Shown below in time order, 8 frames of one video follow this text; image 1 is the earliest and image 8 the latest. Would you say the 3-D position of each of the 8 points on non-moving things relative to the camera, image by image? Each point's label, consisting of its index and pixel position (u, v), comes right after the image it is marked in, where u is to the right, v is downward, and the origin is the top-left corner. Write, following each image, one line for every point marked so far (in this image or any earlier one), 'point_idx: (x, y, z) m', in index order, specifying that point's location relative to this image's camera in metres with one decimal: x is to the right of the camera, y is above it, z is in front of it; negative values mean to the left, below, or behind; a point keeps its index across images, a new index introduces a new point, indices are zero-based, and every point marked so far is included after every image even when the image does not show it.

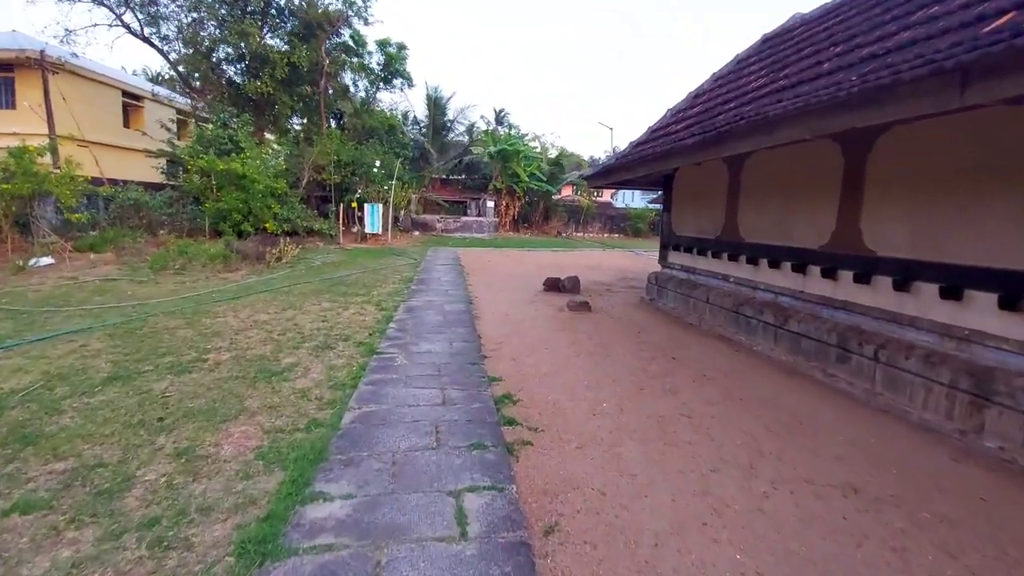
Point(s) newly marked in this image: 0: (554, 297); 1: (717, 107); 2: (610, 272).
0: (+0.6, -0.1, +7.3) m
1: (+2.1, +1.9, +5.4) m
2: (+2.0, +0.3, +10.8) m
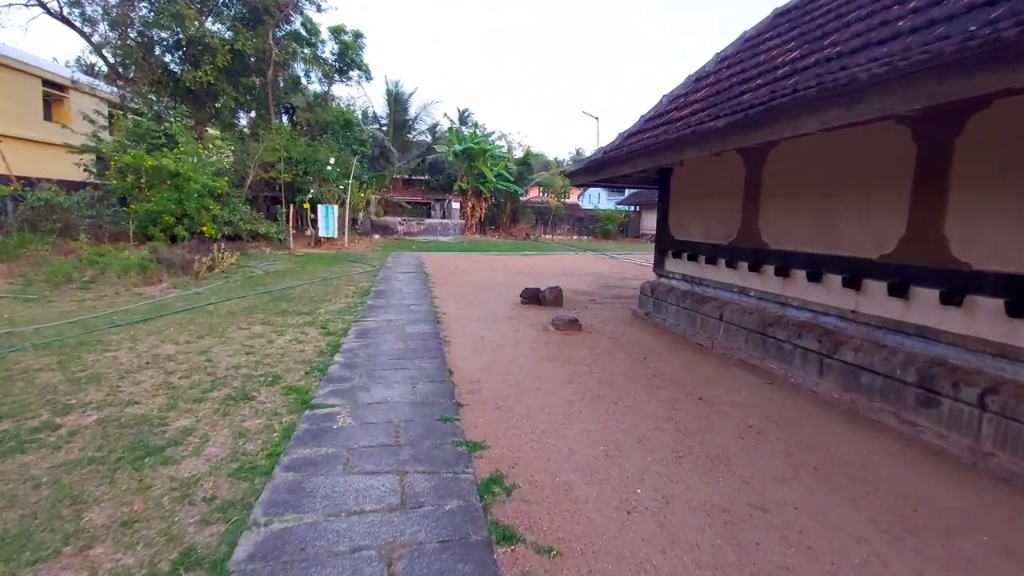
0: (+0.3, -0.3, +6.2) m
1: (+1.9, +1.7, +4.4) m
2: (+1.5, +0.1, +9.9) m
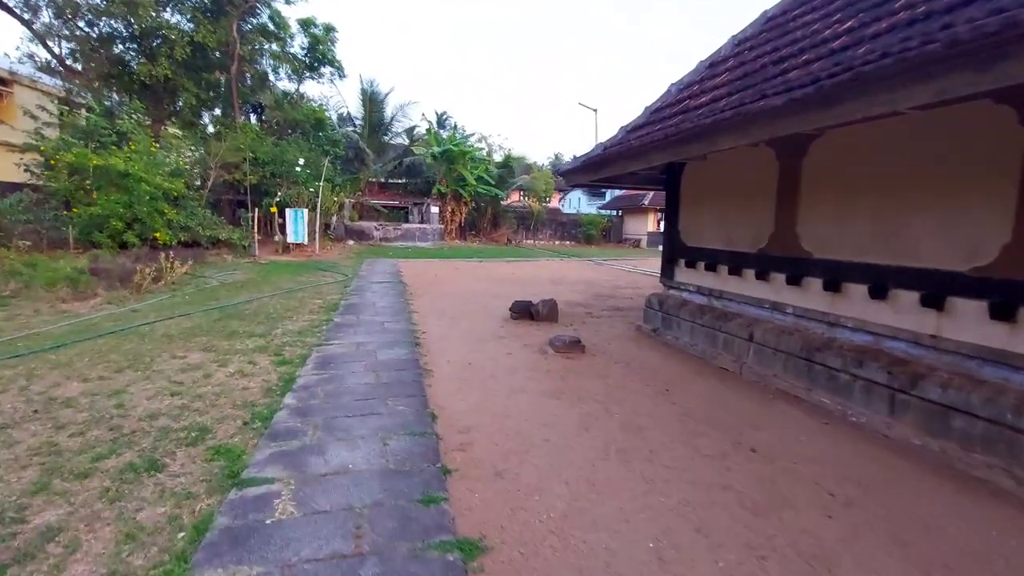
0: (+0.2, -0.5, +5.5) m
1: (+1.9, +1.6, +3.7) m
2: (+1.2, 0.0, +9.2) m
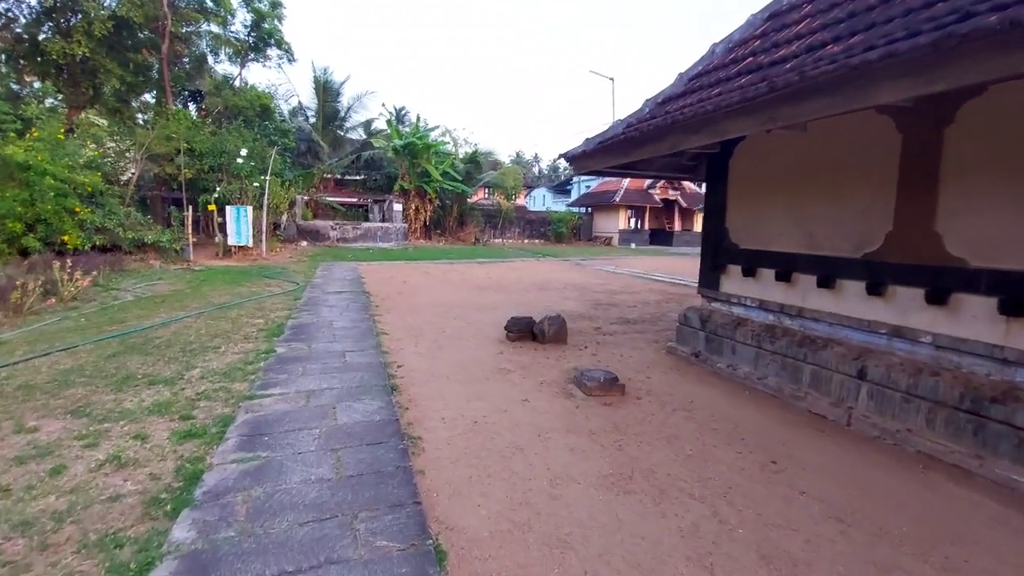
0: (+0.2, -0.6, +4.2) m
1: (+2.0, +1.5, +2.6) m
2: (+1.0, -0.1, +8.0) m
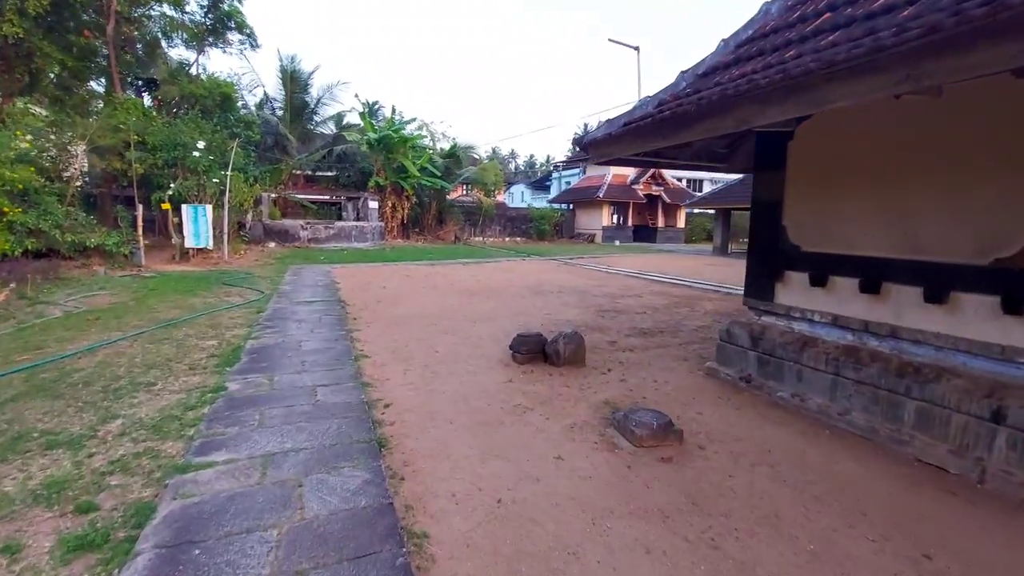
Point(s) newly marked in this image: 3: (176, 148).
0: (+0.3, -0.7, +3.4) m
1: (+2.1, +1.4, +1.9) m
2: (+0.9, -0.2, +7.2) m
3: (-7.8, +3.3, +11.9) m
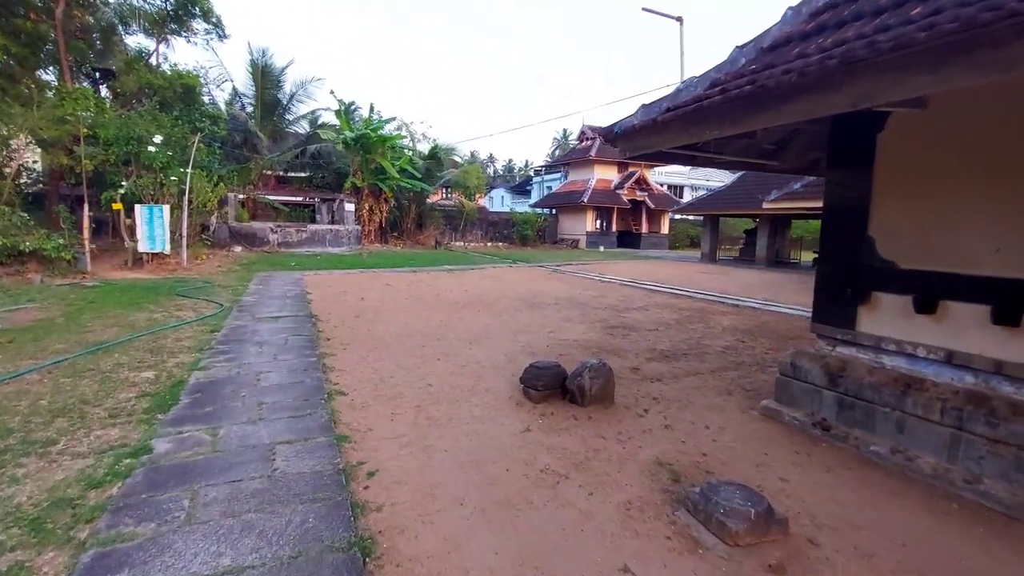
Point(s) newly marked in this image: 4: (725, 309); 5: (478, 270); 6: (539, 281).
0: (+0.4, -0.8, +2.7) m
1: (+2.3, +1.3, +1.3) m
2: (+0.8, -0.4, +6.5) m
3: (-8.0, +3.1, +10.8) m
4: (+2.9, -0.3, +7.0) m
5: (-0.8, +0.4, +12.0) m
6: (+0.5, +0.2, +10.1) m
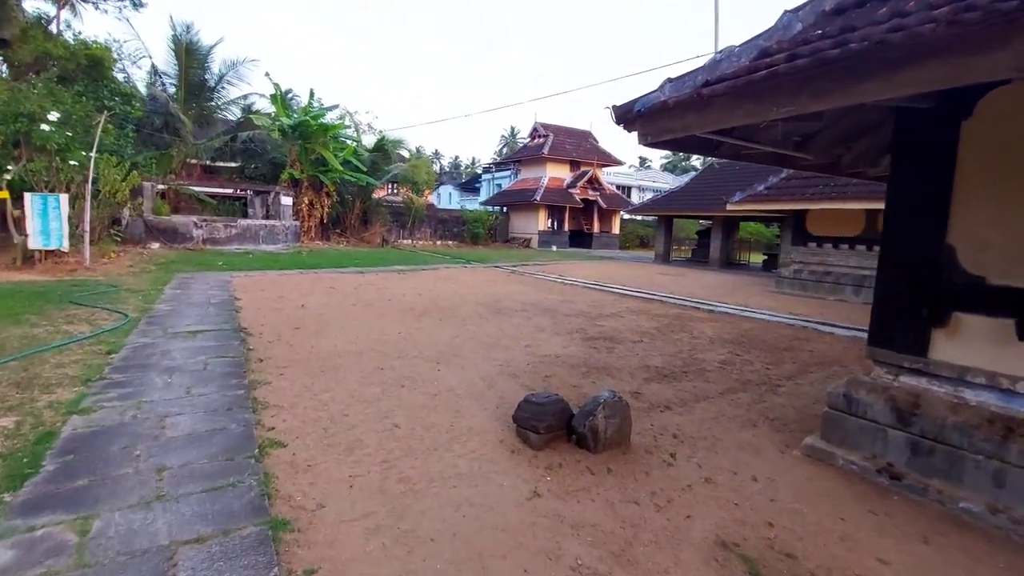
0: (+0.4, -0.9, +2.0) m
1: (+2.5, +1.2, +0.8) m
2: (+0.4, -0.4, +5.9) m
3: (-8.8, +3.0, +9.2) m
4: (+2.5, -0.4, +6.6) m
5: (-1.7, +0.4, +11.1) m
6: (-0.2, +0.1, +9.4) m
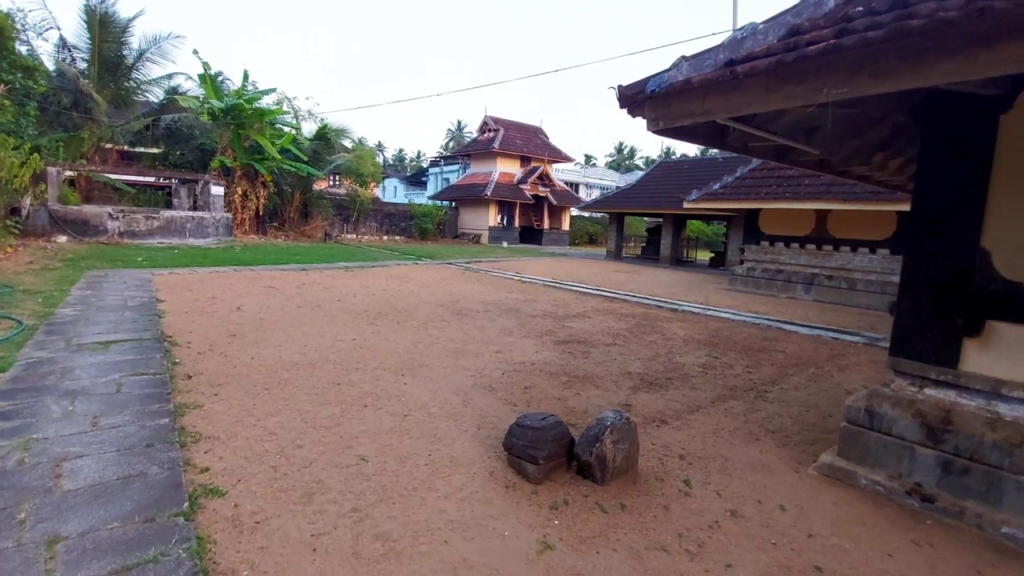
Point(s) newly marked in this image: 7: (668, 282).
0: (+0.5, -0.9, +1.7) m
1: (+2.6, +1.2, +0.7) m
2: (0.0, -0.4, +5.5) m
3: (-9.5, +3.0, +7.8) m
4: (+2.0, -0.3, +6.5) m
5: (-2.7, +0.4, +10.5) m
6: (-1.0, +0.1, +9.0) m
7: (+3.2, +0.1, +10.6) m
